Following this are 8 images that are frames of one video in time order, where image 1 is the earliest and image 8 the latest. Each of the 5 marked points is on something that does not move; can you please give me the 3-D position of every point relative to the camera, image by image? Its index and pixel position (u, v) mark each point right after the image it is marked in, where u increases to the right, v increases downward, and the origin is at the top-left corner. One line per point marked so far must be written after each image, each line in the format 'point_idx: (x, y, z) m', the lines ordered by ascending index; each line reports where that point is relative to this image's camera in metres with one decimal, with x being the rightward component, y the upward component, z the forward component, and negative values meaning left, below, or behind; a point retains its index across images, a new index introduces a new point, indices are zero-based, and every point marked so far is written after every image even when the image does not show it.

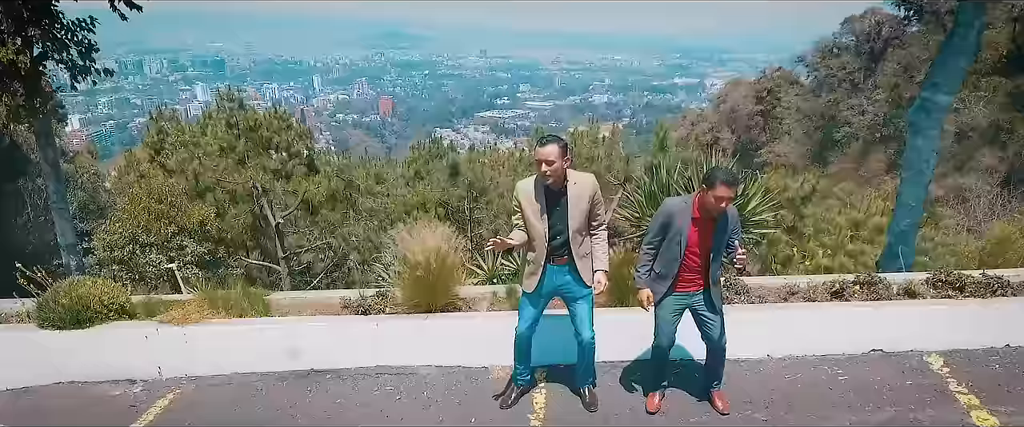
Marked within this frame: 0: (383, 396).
0: (-0.9, -1.2, +4.3) m
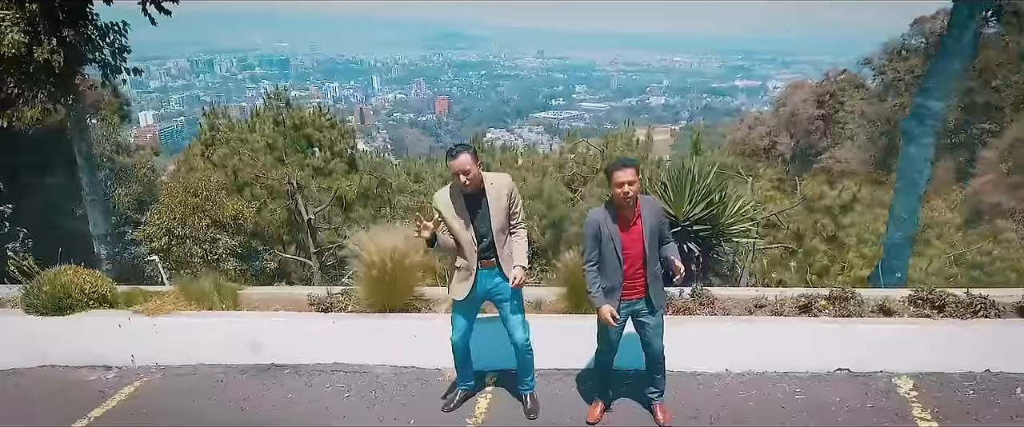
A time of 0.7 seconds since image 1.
0: (-1.2, -1.2, +4.3) m
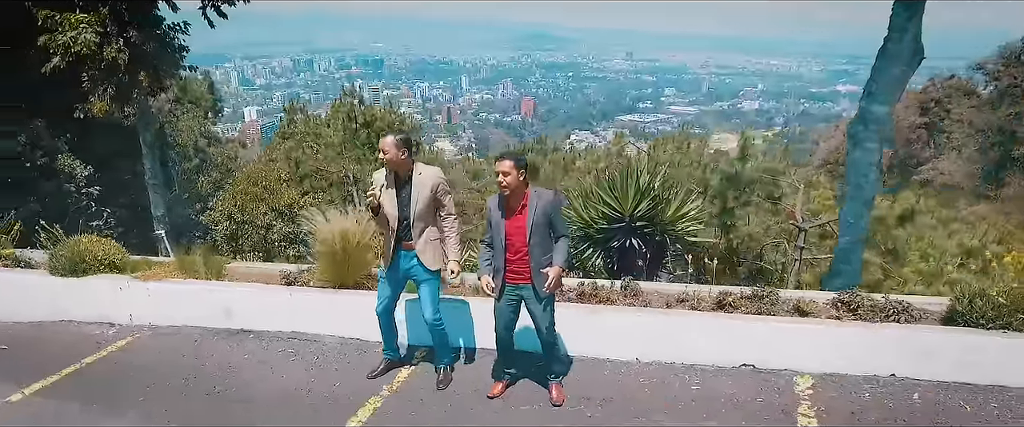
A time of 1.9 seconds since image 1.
0: (-1.7, -1.1, +4.8) m
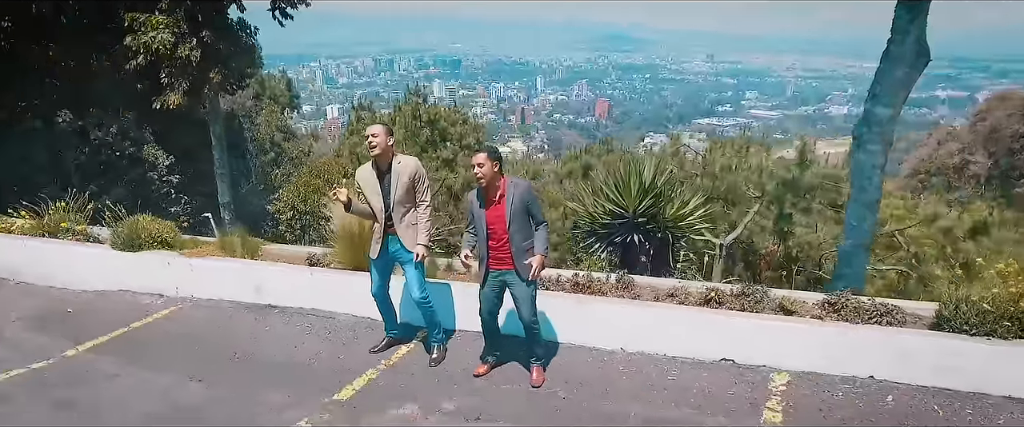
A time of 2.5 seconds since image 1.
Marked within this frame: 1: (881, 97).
0: (-1.7, -1.0, +5.2) m
1: (+2.6, +0.8, +4.6) m
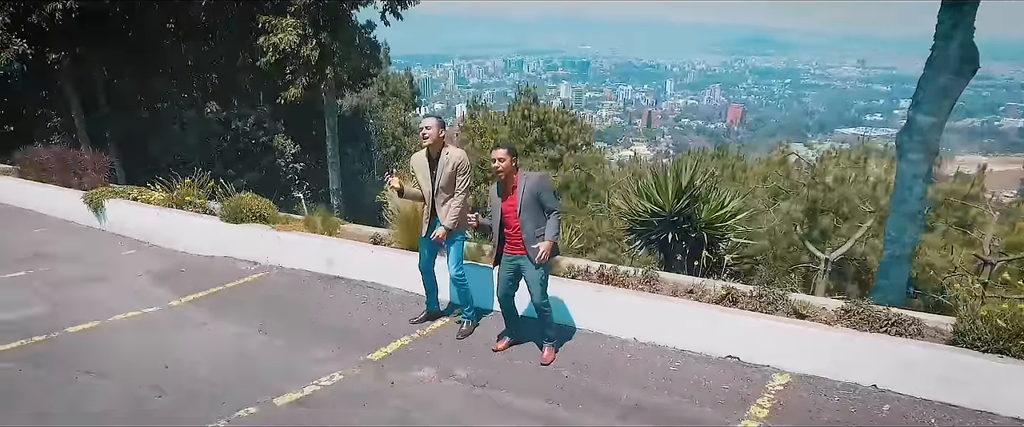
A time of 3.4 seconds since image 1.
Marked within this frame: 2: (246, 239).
0: (-1.4, -0.8, +5.9) m
1: (+2.8, +0.8, +4.5) m
2: (-3.0, -0.3, +7.2) m
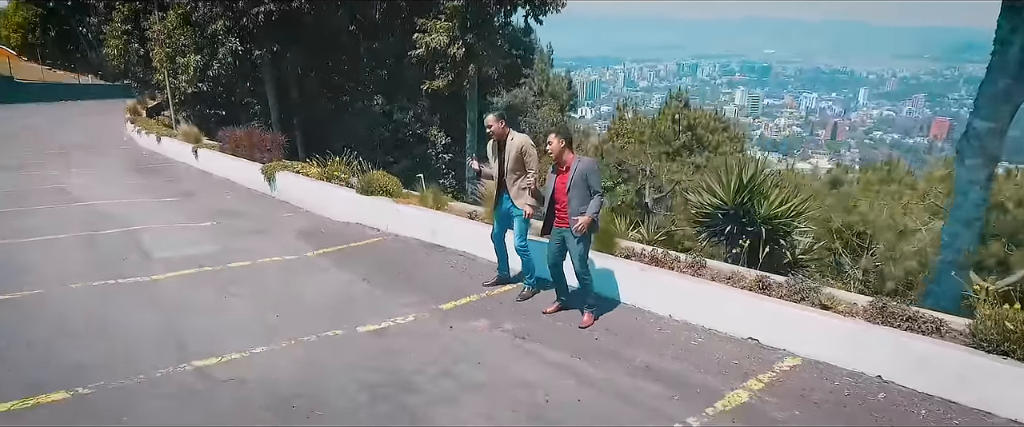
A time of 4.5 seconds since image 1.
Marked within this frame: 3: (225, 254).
0: (-0.7, -0.5, +6.8) m
1: (+3.2, +0.7, +4.4) m
2: (-1.8, +0.1, +8.5) m
3: (-3.3, -0.5, +7.5) m
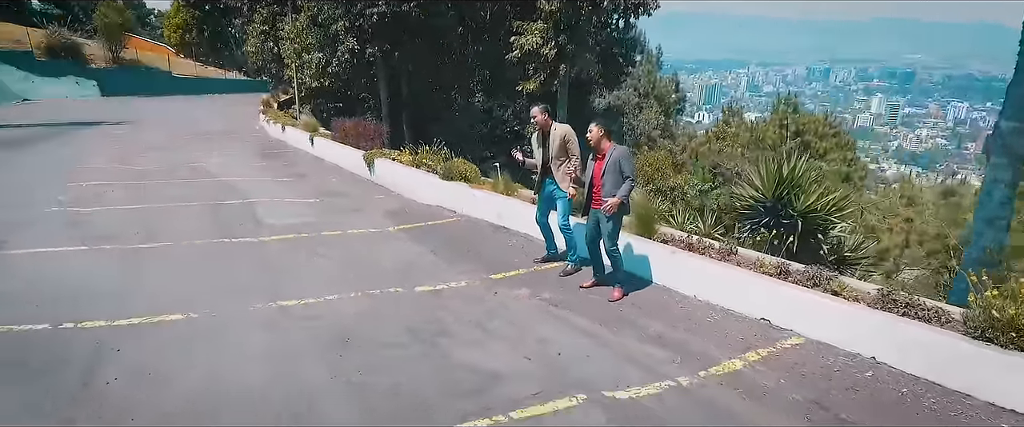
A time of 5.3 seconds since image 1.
0: (0.0, -0.4, +7.5) m
1: (+3.4, +0.7, +4.5) m
2: (-0.9, +0.3, +9.3) m
3: (-2.5, -0.2, +8.6) m
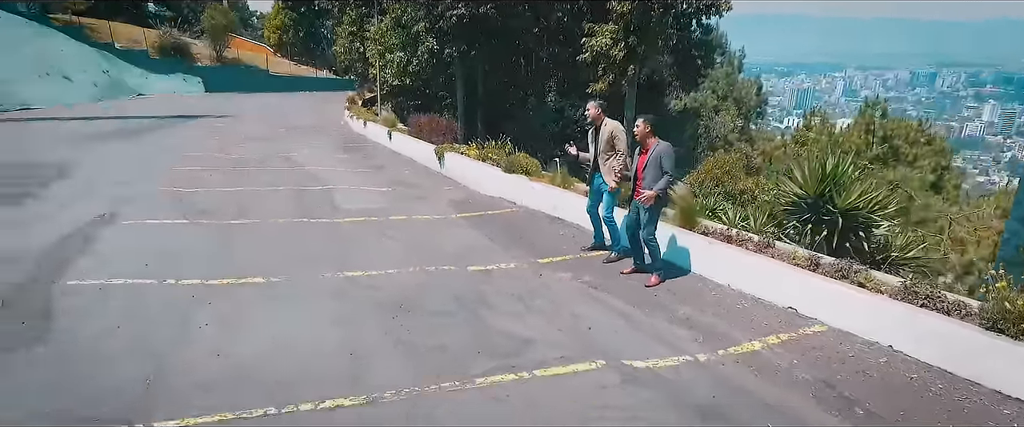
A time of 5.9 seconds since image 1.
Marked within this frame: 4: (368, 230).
0: (+0.6, -0.2, +7.9) m
1: (+3.7, +0.7, +4.5) m
2: (0.0, +0.4, +9.8) m
3: (-1.7, 0.0, +9.3) m
4: (-1.8, -0.2, +8.2) m
